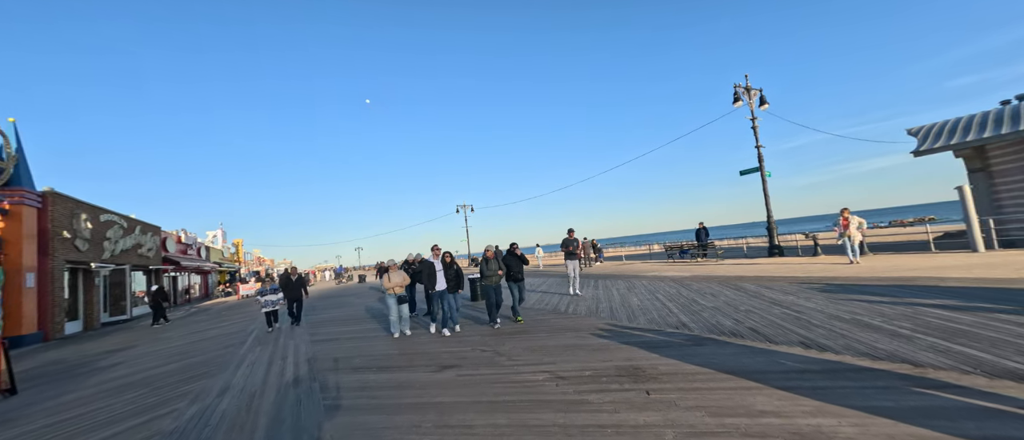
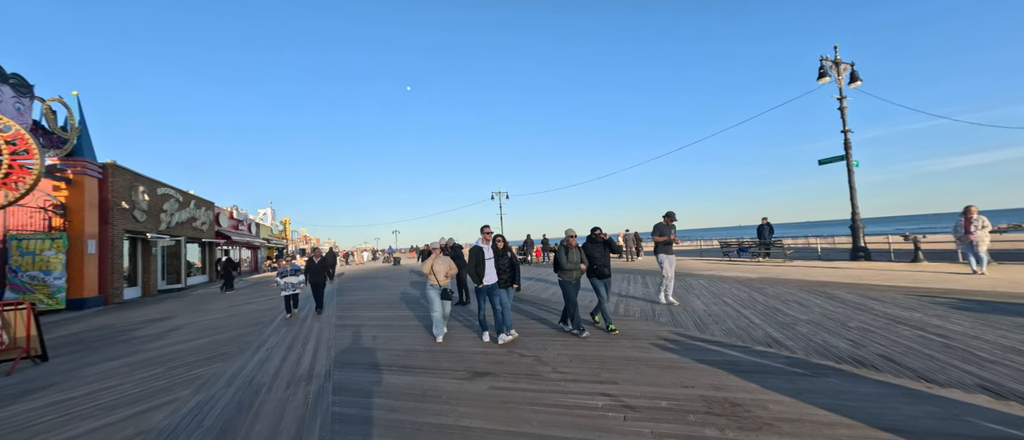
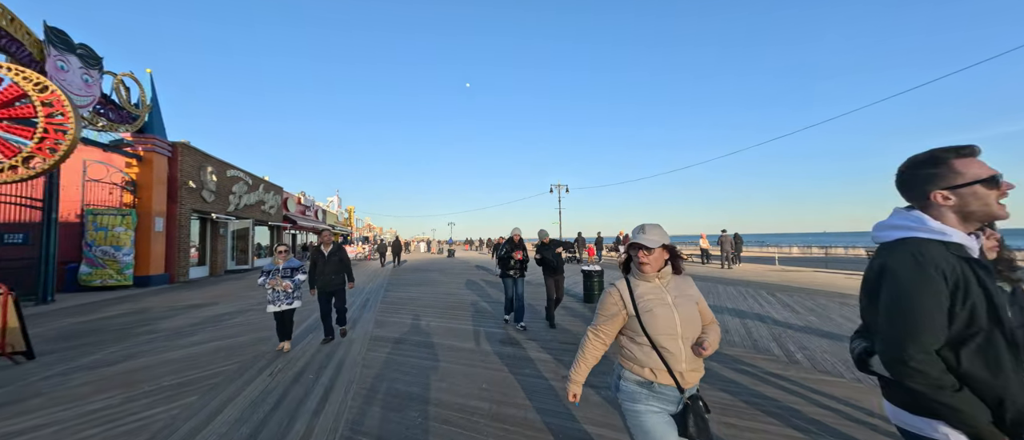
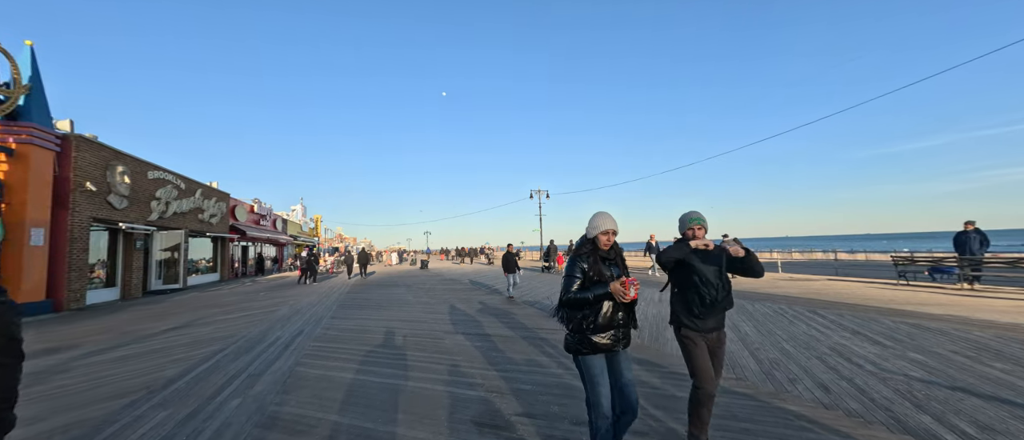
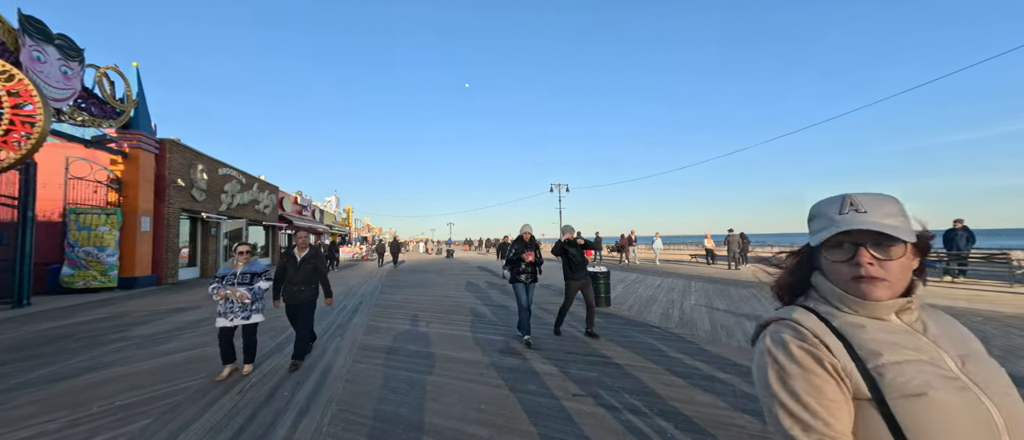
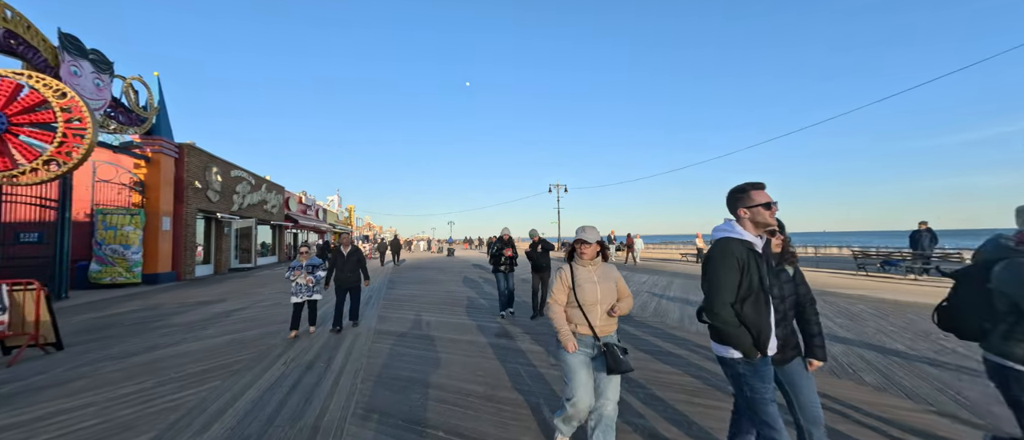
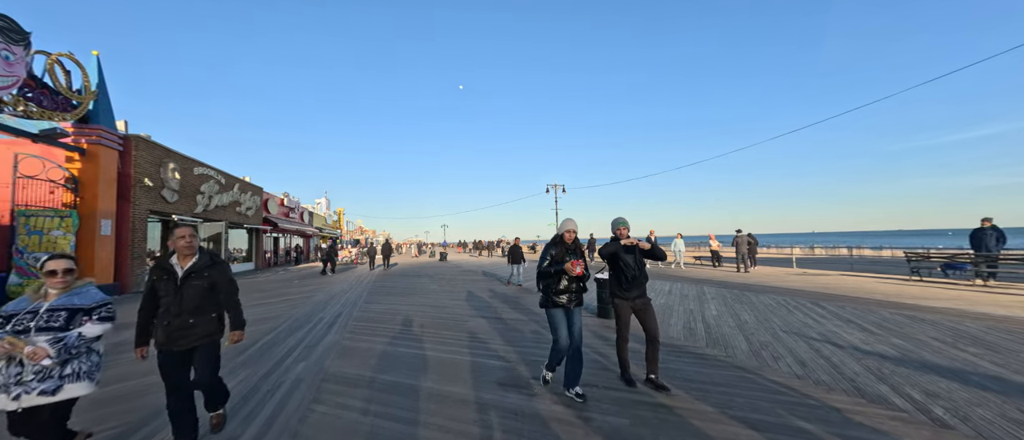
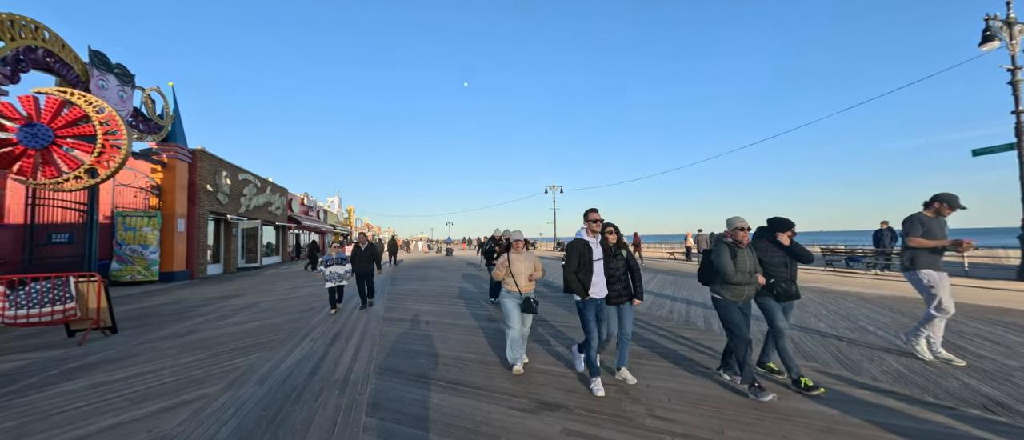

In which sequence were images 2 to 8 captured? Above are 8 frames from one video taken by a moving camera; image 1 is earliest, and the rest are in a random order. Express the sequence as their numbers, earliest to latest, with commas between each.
2, 8, 6, 3, 5, 7, 4
